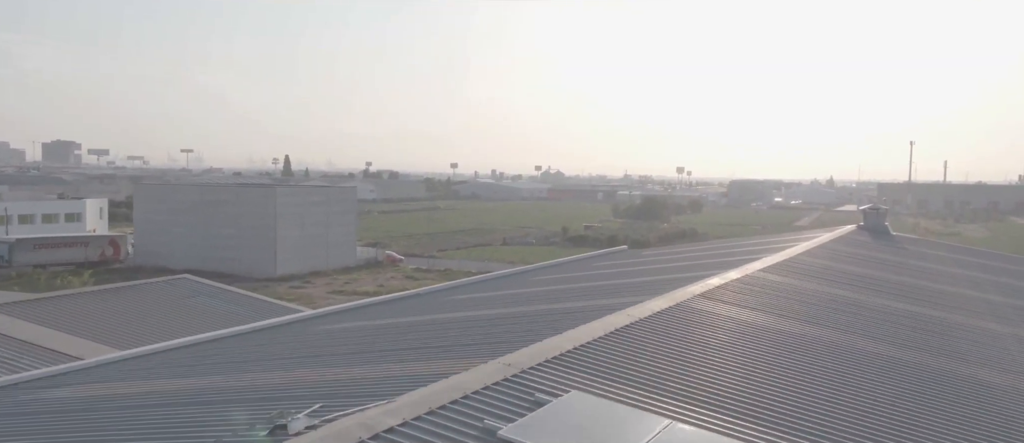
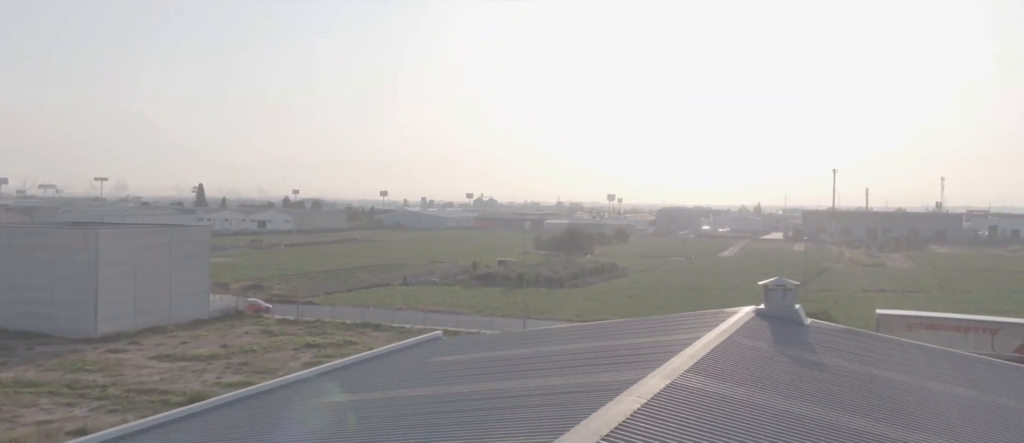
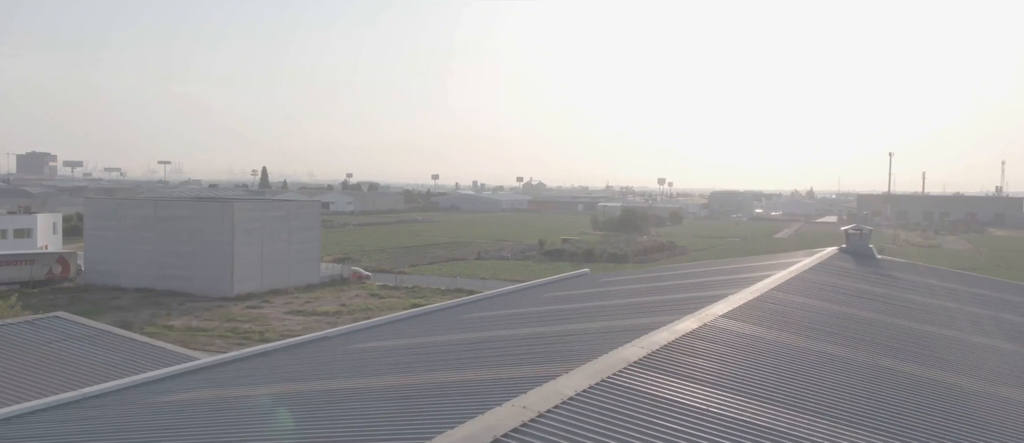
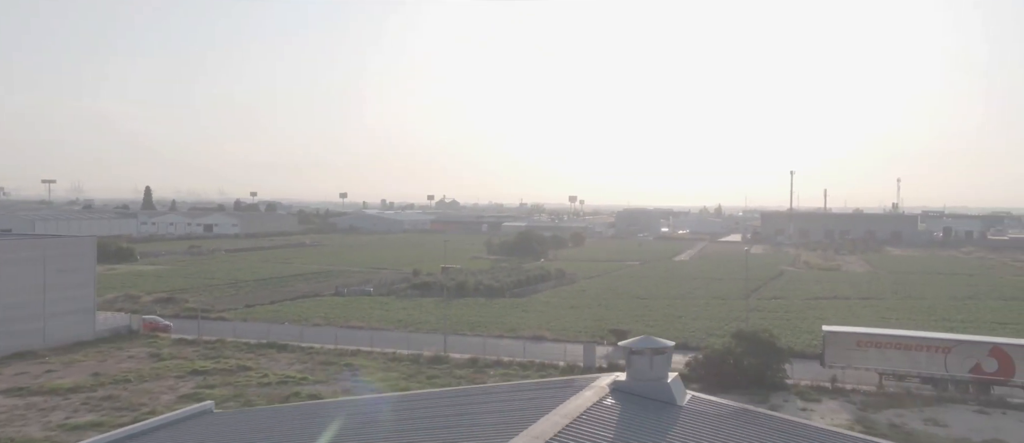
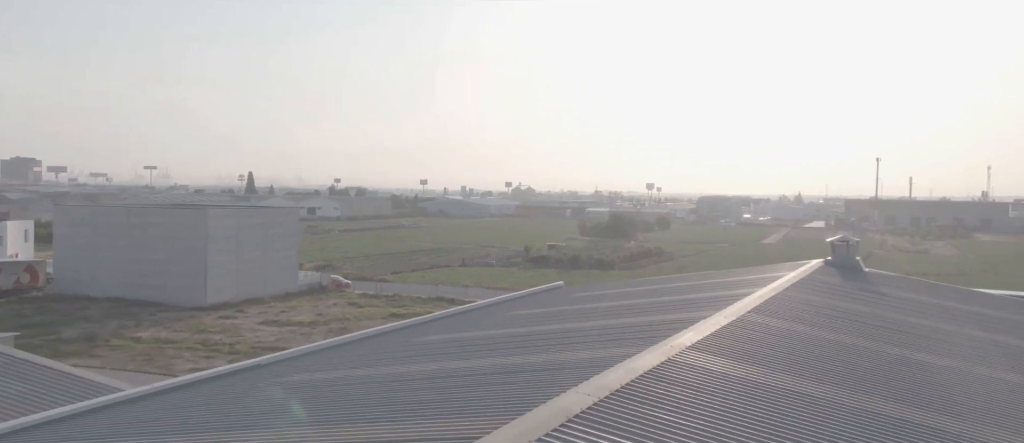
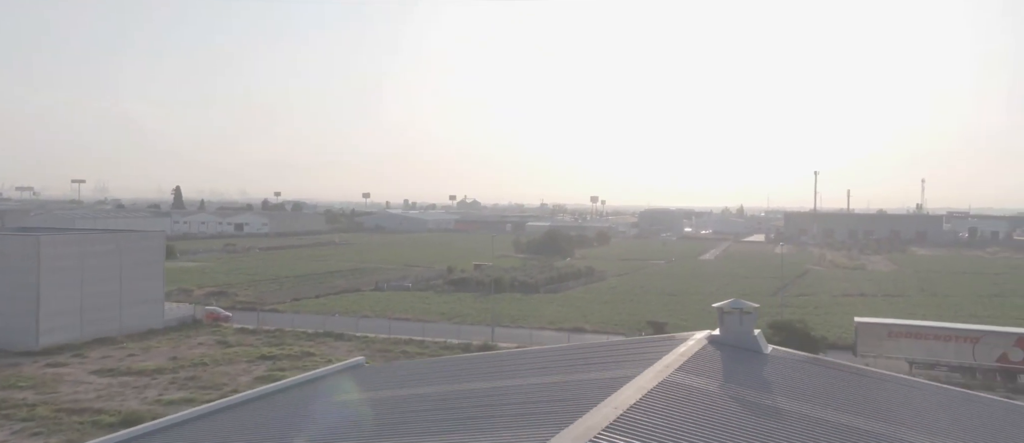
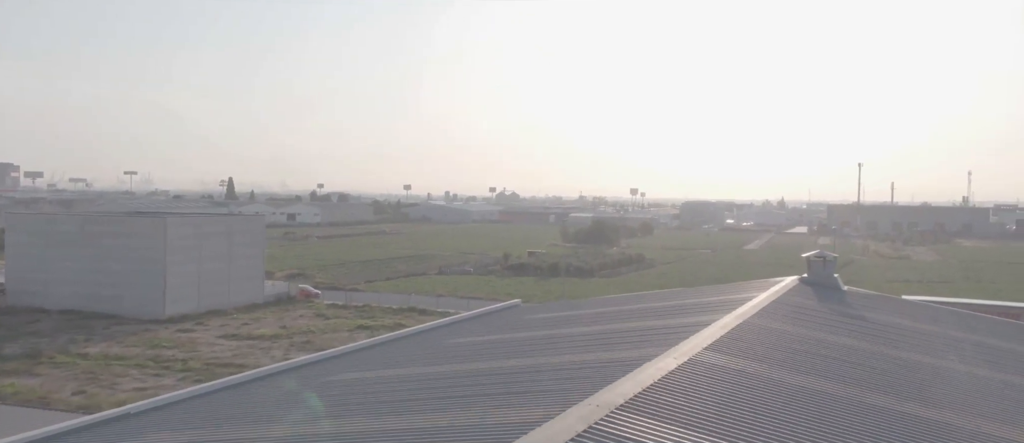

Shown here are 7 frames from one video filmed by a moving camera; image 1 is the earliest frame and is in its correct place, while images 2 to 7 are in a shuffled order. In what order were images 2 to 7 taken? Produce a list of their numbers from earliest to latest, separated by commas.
3, 5, 7, 2, 6, 4
